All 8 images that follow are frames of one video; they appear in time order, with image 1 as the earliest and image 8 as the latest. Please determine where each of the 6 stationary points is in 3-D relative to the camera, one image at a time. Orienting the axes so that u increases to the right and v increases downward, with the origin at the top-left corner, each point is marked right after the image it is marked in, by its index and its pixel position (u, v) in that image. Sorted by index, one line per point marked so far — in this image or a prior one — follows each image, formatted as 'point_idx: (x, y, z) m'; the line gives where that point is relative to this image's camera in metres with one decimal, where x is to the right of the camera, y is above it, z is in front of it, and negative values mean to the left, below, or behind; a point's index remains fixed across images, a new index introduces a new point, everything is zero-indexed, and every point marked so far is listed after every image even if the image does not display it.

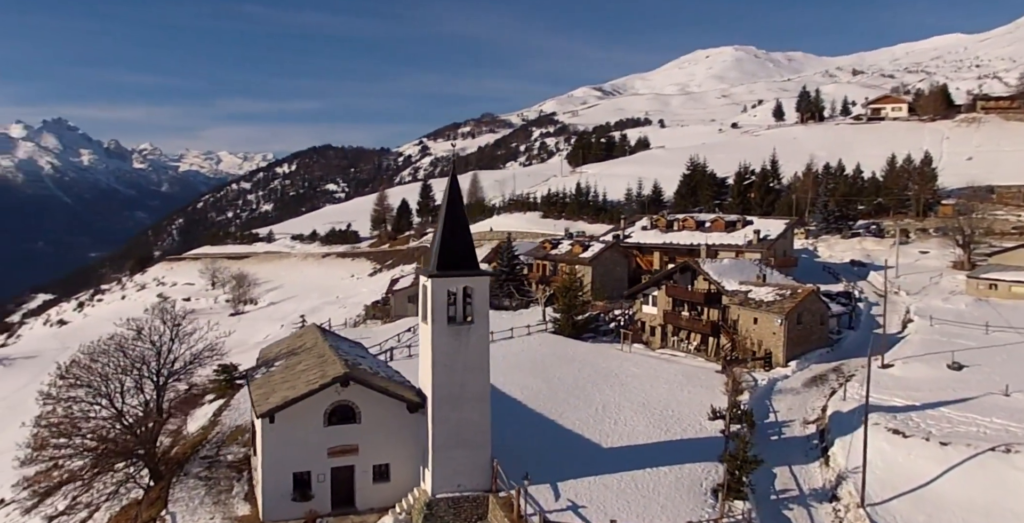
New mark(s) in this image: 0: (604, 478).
0: (+2.2, -5.1, +14.9) m
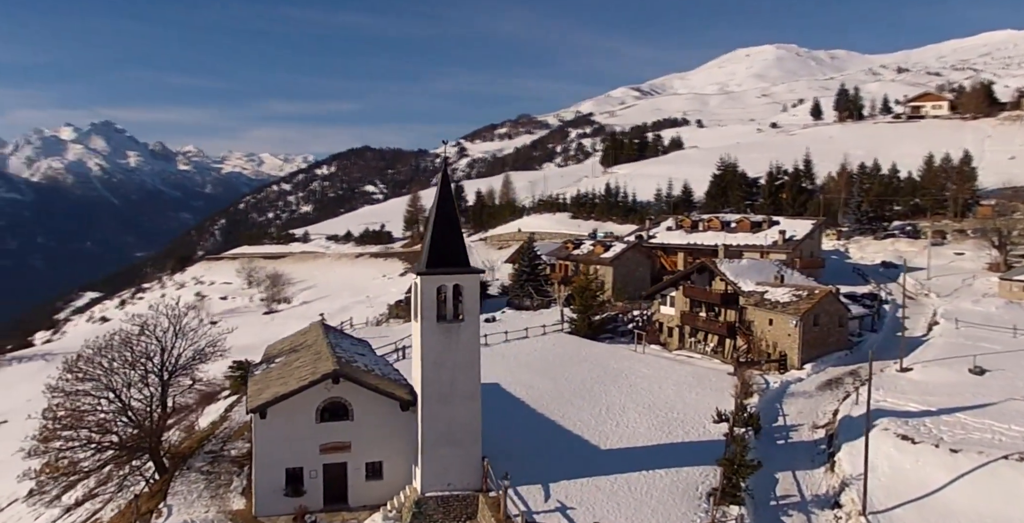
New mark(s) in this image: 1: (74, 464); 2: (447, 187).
0: (+2.0, -5.1, +14.6) m
1: (-12.5, -5.7, +17.6) m
2: (-1.5, +1.7, +14.2) m
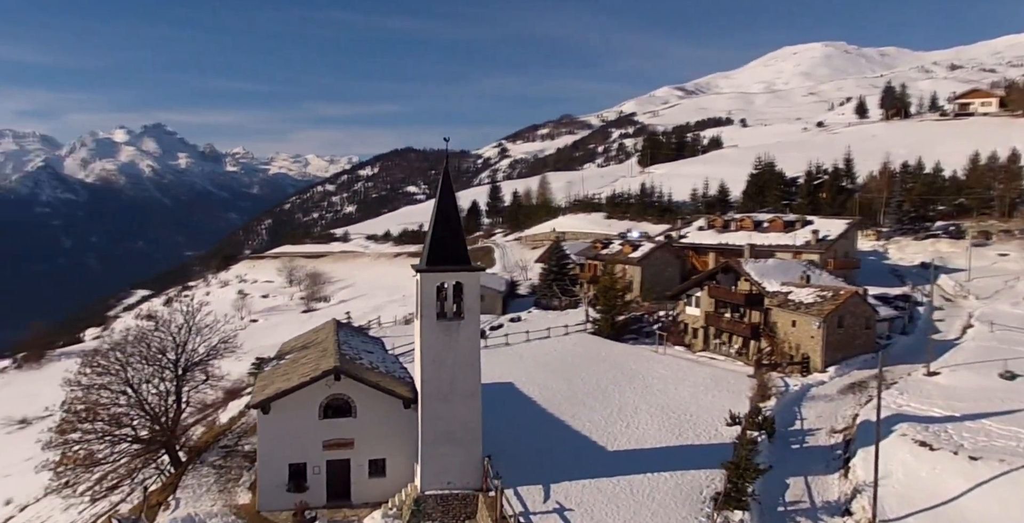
0: (+2.0, -5.0, +14.3) m
1: (-12.3, -5.6, +18.1) m
2: (-1.5, +1.8, +14.2) m
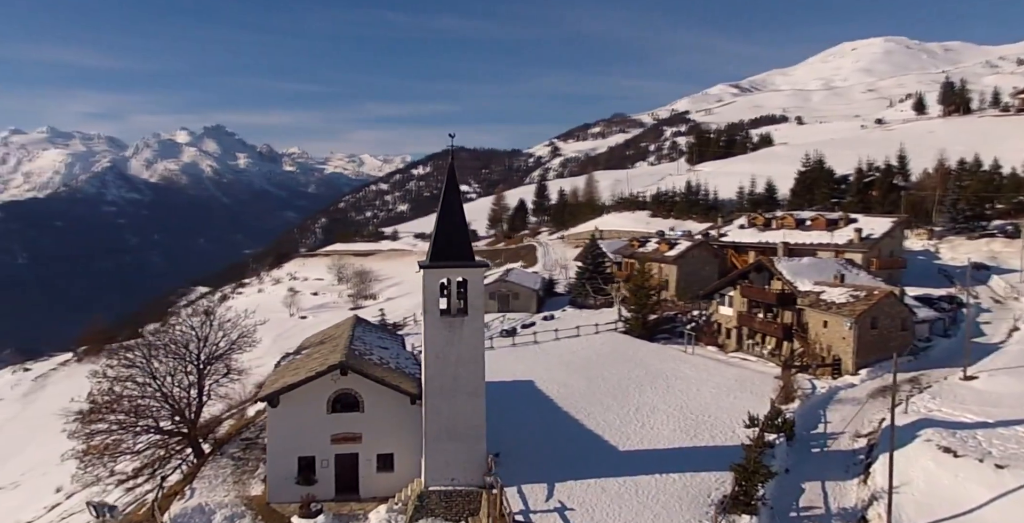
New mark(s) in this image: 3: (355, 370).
0: (+2.1, -4.9, +14.1) m
1: (-11.9, -5.5, +18.8) m
2: (-1.4, +1.9, +14.1) m
3: (-3.7, -2.5, +14.8) m
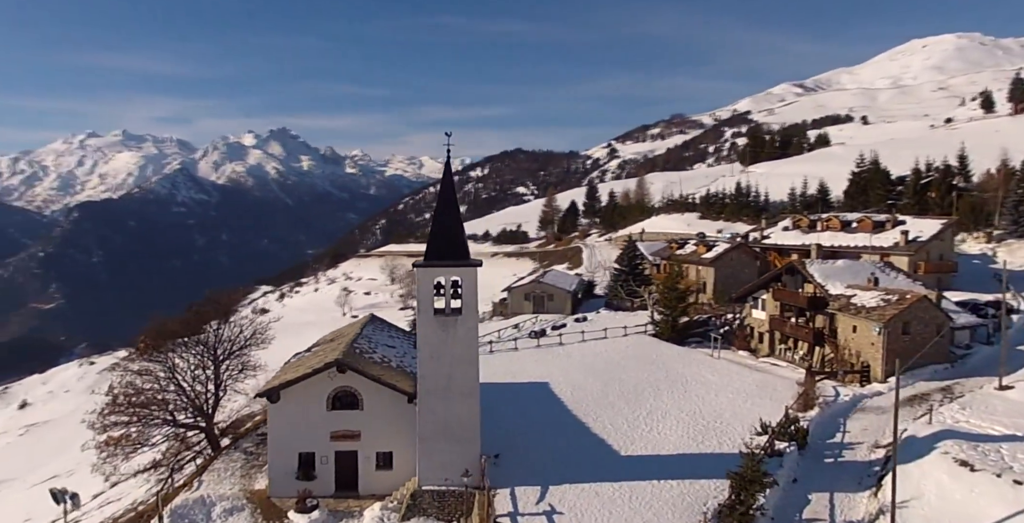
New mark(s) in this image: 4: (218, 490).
0: (+1.9, -4.9, +13.8) m
1: (-11.7, -5.4, +19.4) m
2: (-1.4, +1.9, +14.1) m
3: (-3.8, -2.5, +14.9) m
4: (-7.5, -5.9, +16.1) m
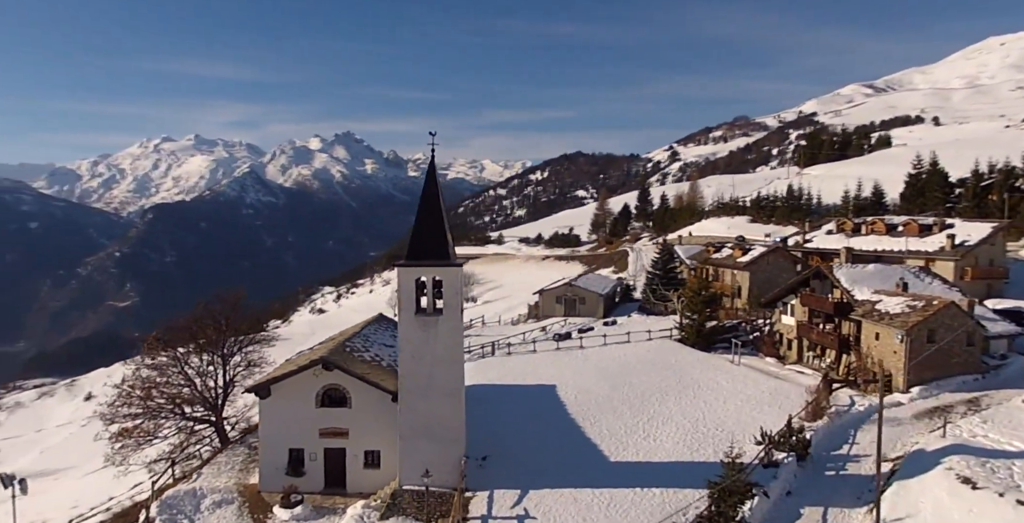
0: (+1.5, -5.0, +13.5) m
1: (-11.8, -5.4, +20.0) m
2: (-1.8, +1.9, +14.1) m
3: (-4.1, -2.5, +15.0) m
4: (-7.8, -5.8, +16.4) m
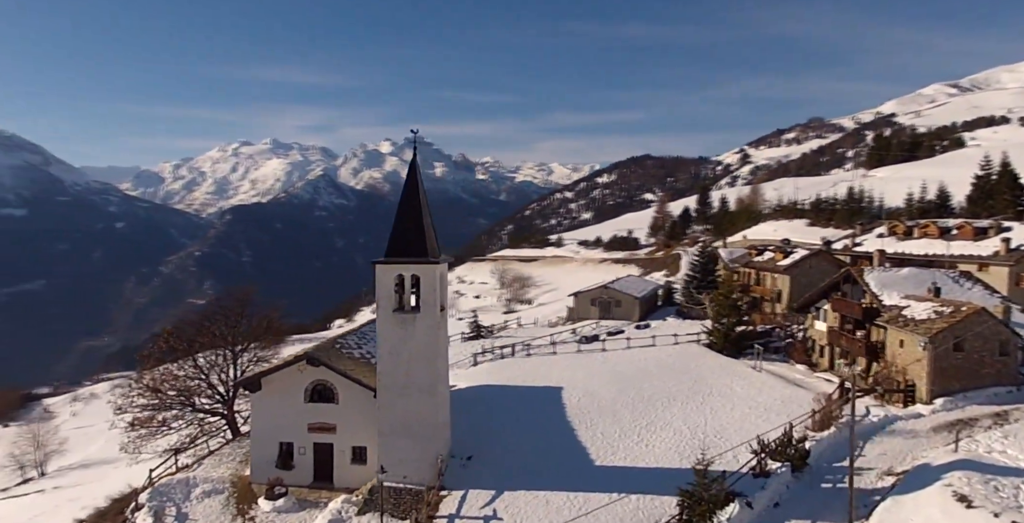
0: (+1.0, -5.0, +13.3) m
1: (-11.8, -5.2, +20.7) m
2: (-2.2, +2.0, +14.1) m
3: (-4.5, -2.4, +15.2) m
4: (-8.1, -5.7, +16.8) m
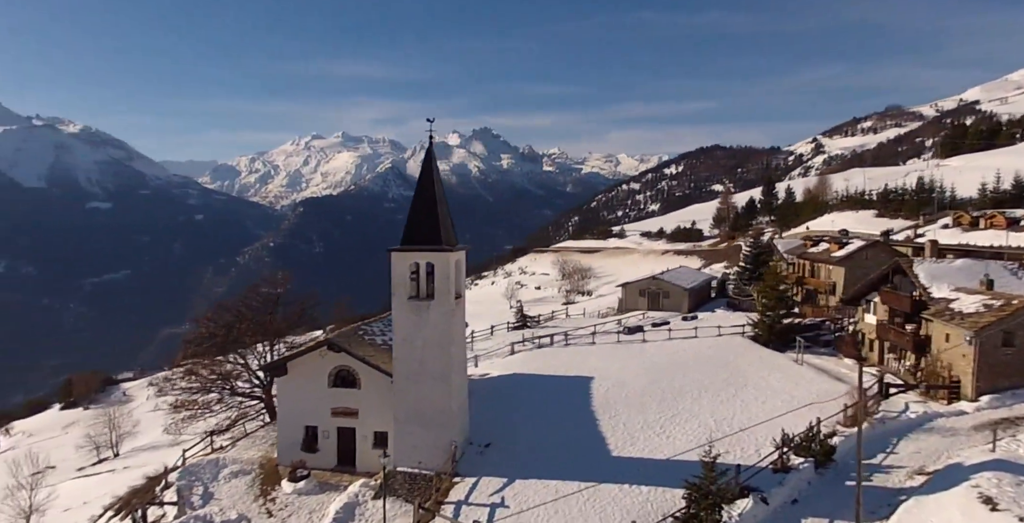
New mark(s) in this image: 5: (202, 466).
0: (+1.2, -4.7, +13.3) m
1: (-11.0, -4.9, +21.7) m
2: (-1.9, +2.2, +14.2) m
3: (-4.1, -2.2, +15.6) m
4: (-7.6, -5.4, +17.5) m
5: (-8.0, -5.4, +16.3) m
